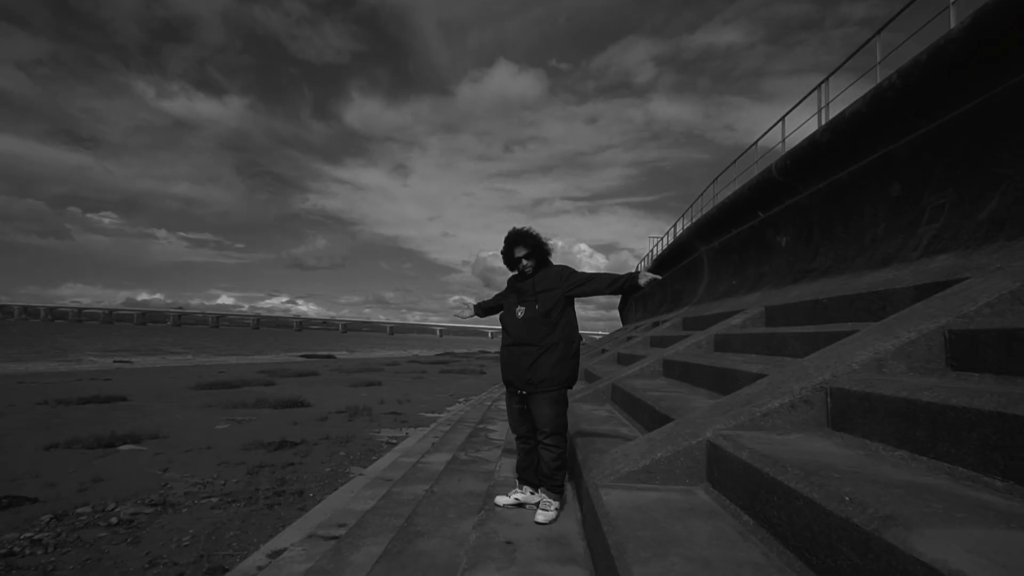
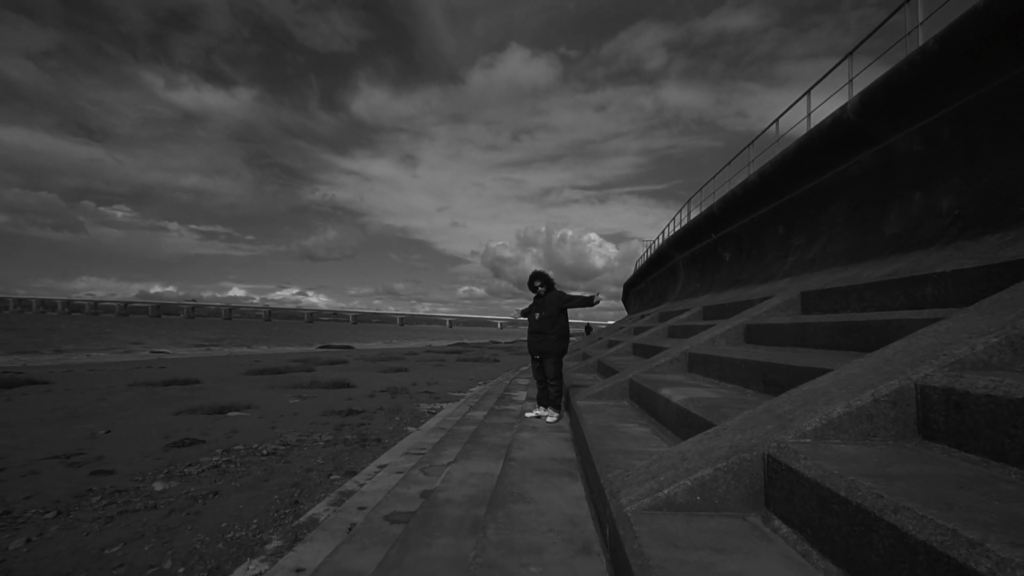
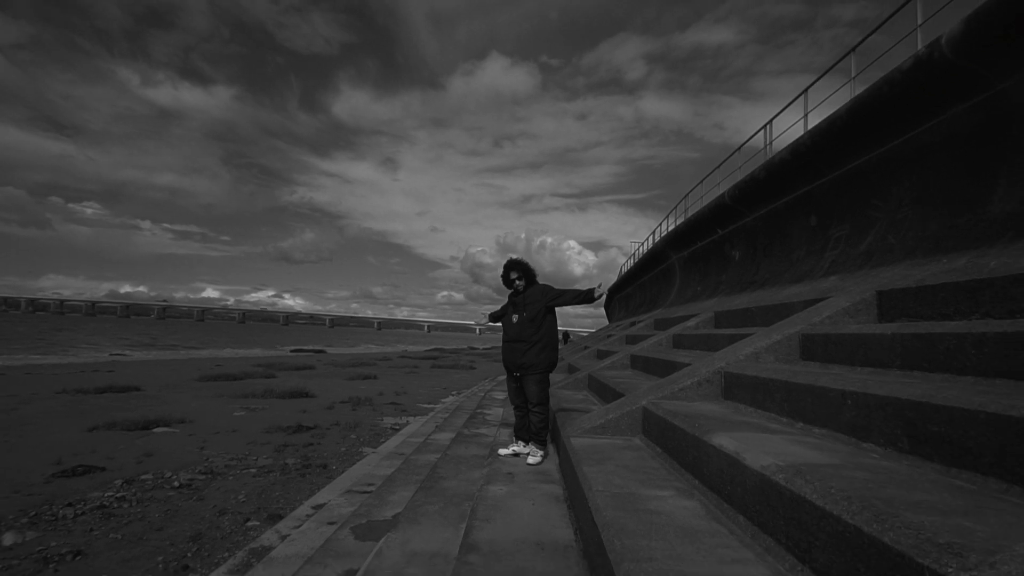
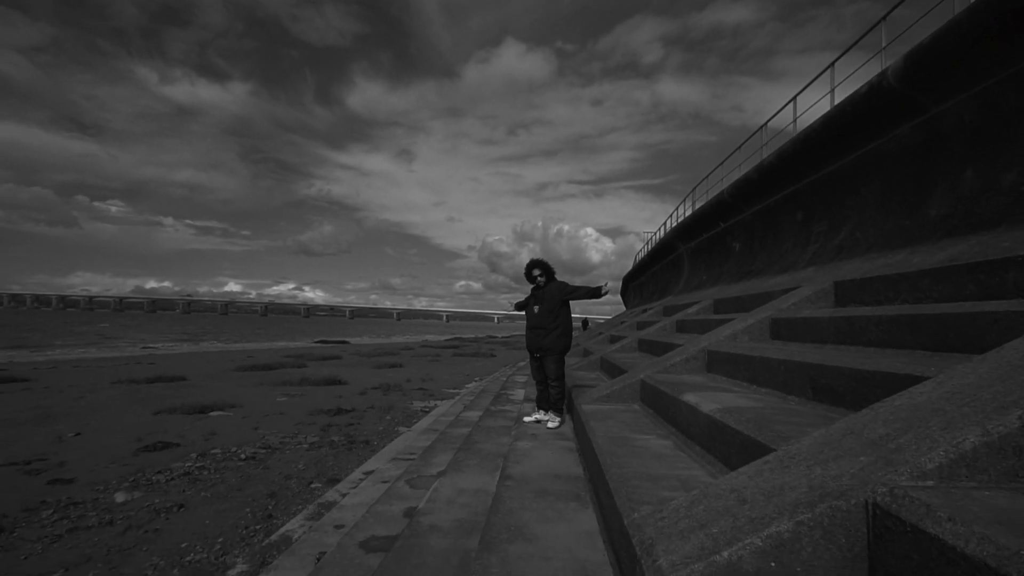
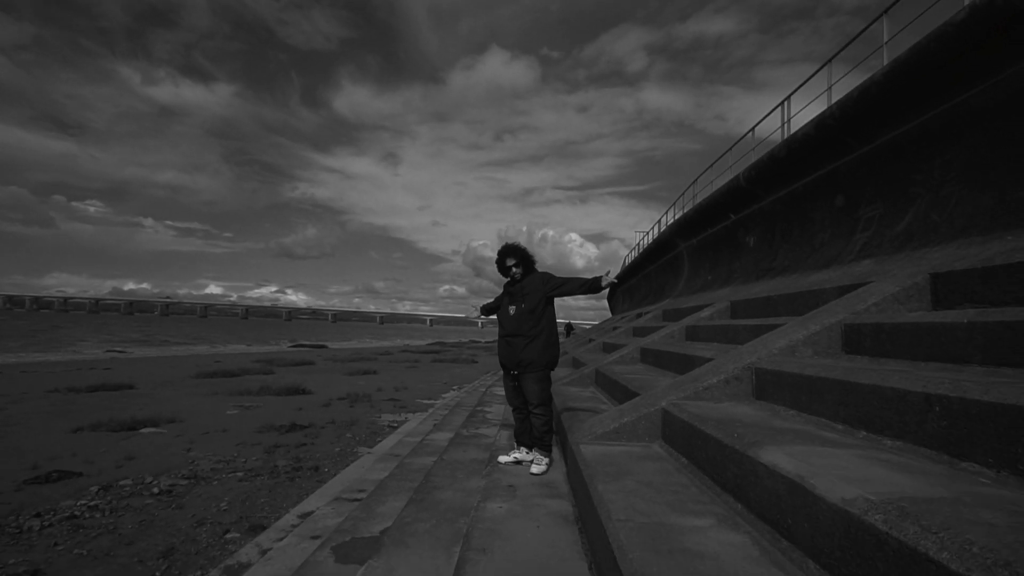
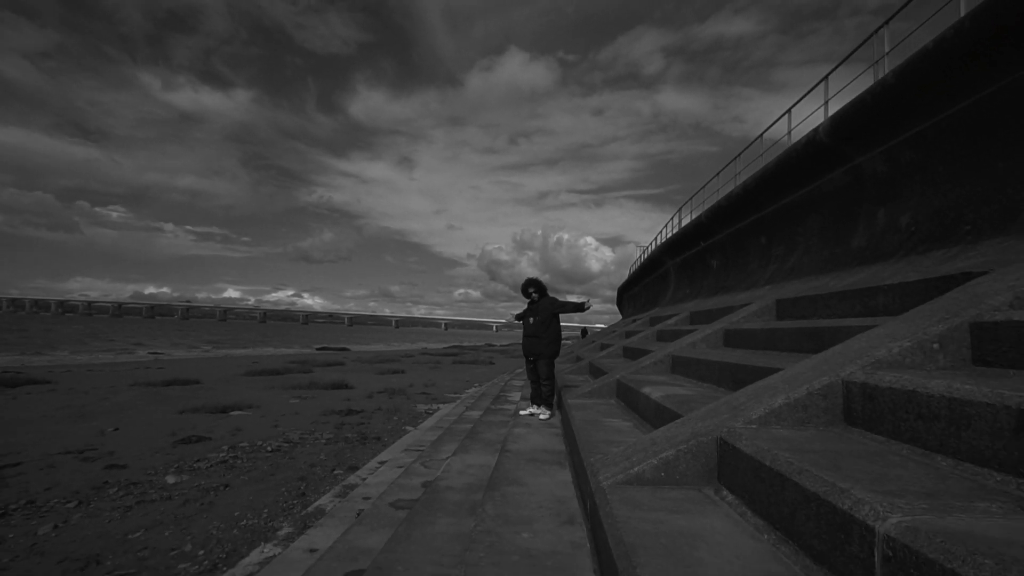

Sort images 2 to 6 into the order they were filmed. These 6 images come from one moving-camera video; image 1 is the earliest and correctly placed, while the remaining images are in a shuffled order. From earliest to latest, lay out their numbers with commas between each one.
5, 3, 4, 2, 6
